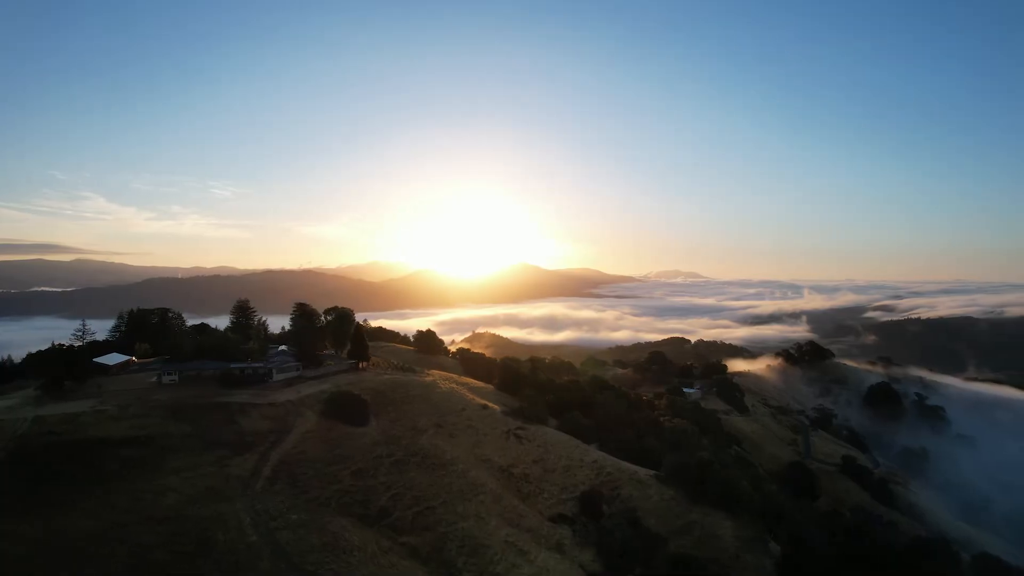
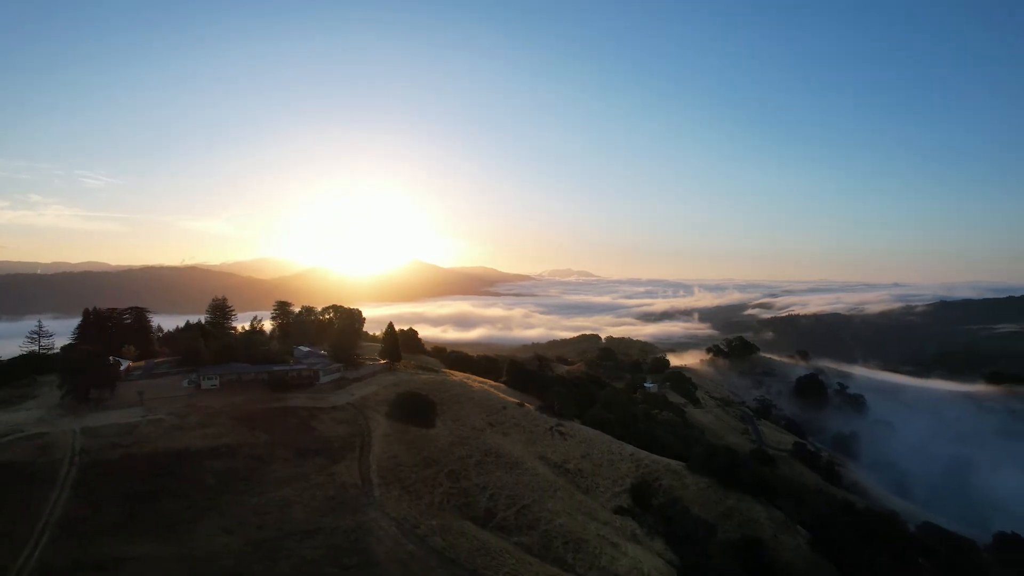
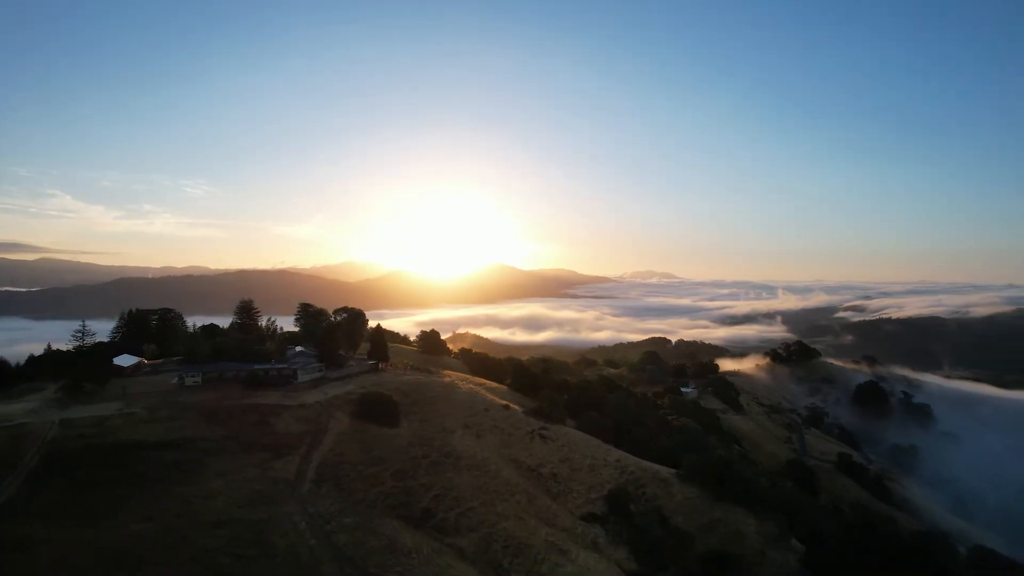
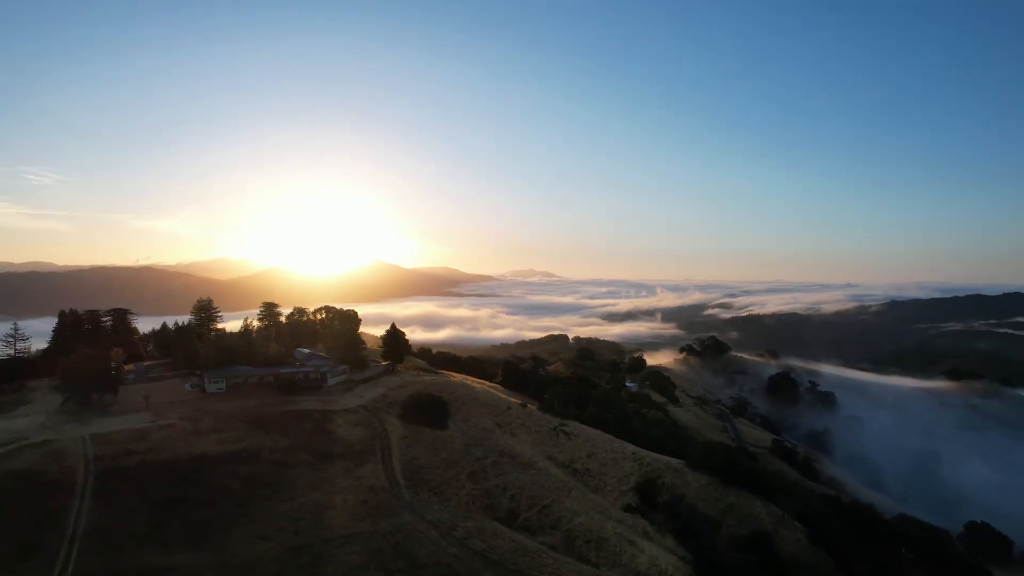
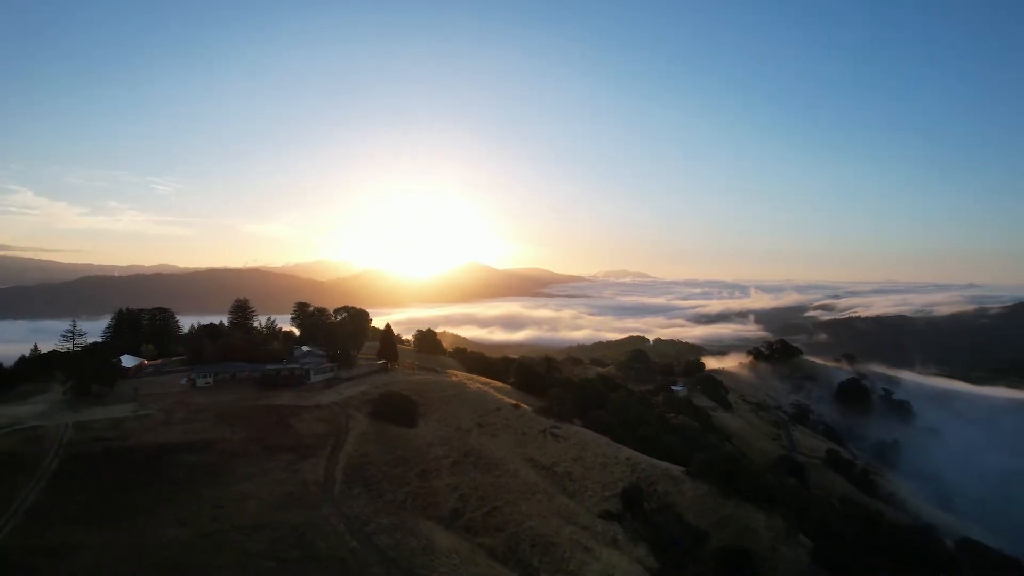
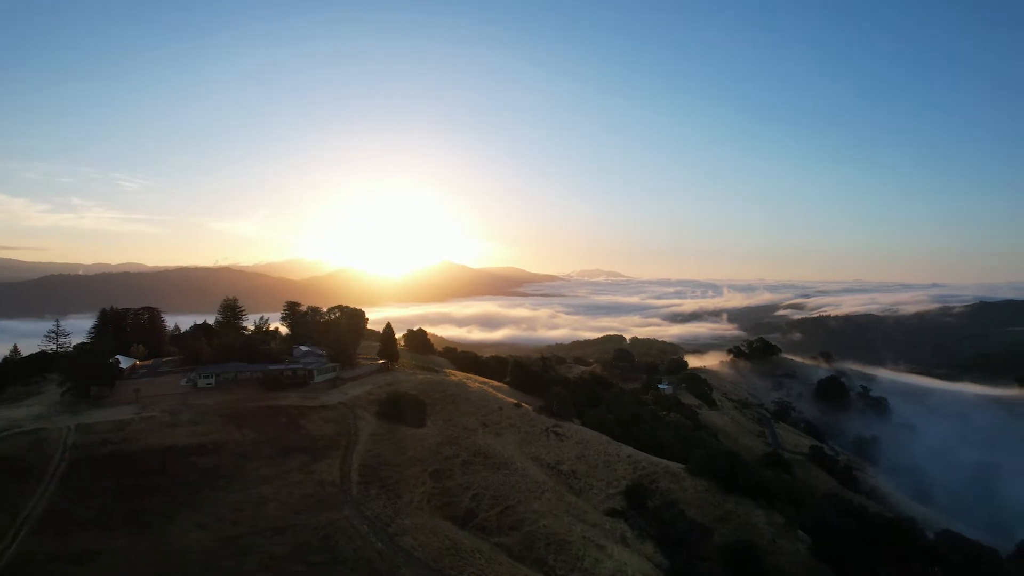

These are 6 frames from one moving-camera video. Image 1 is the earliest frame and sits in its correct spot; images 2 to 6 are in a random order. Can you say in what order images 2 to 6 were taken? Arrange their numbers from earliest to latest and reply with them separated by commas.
3, 5, 6, 2, 4
